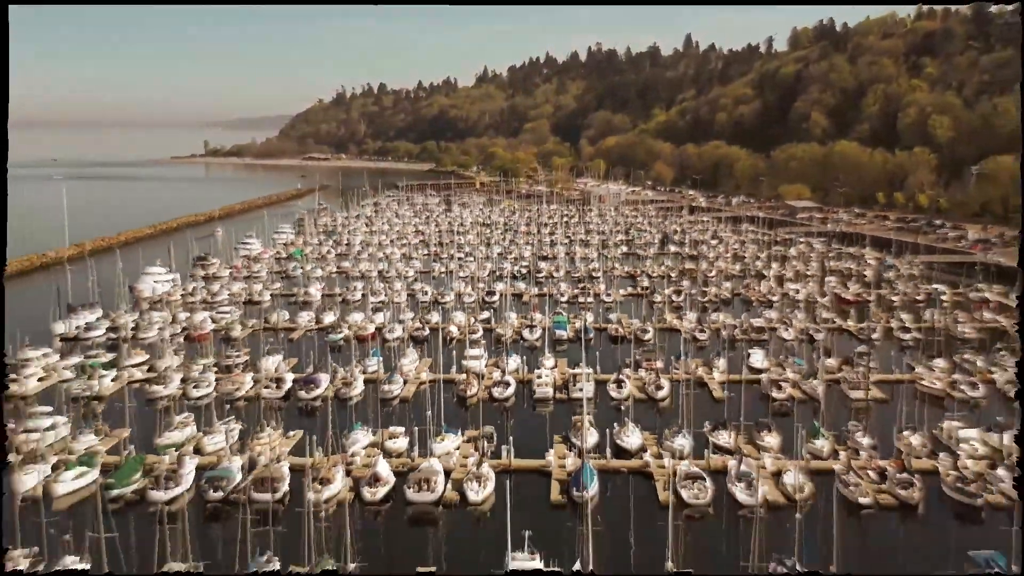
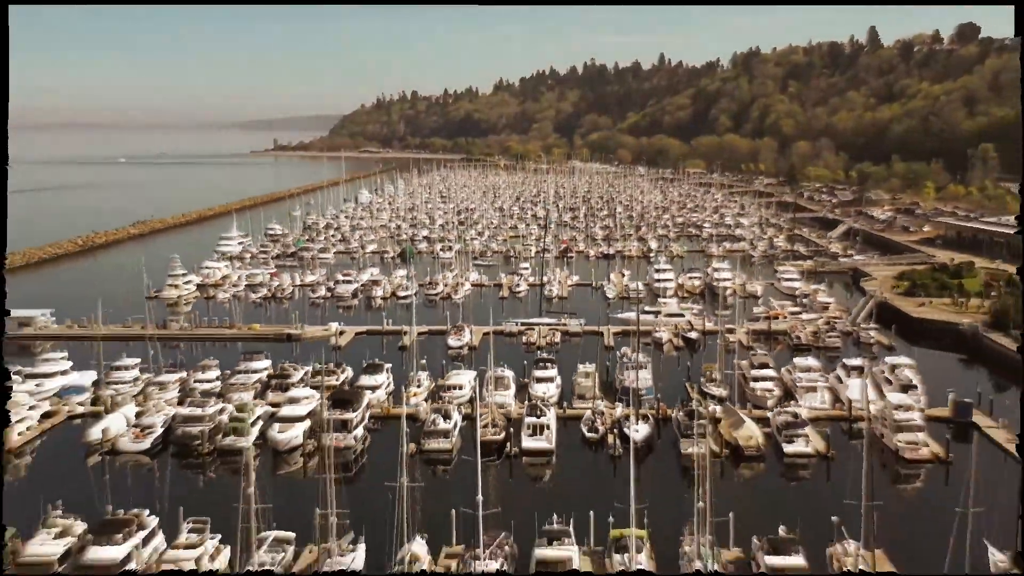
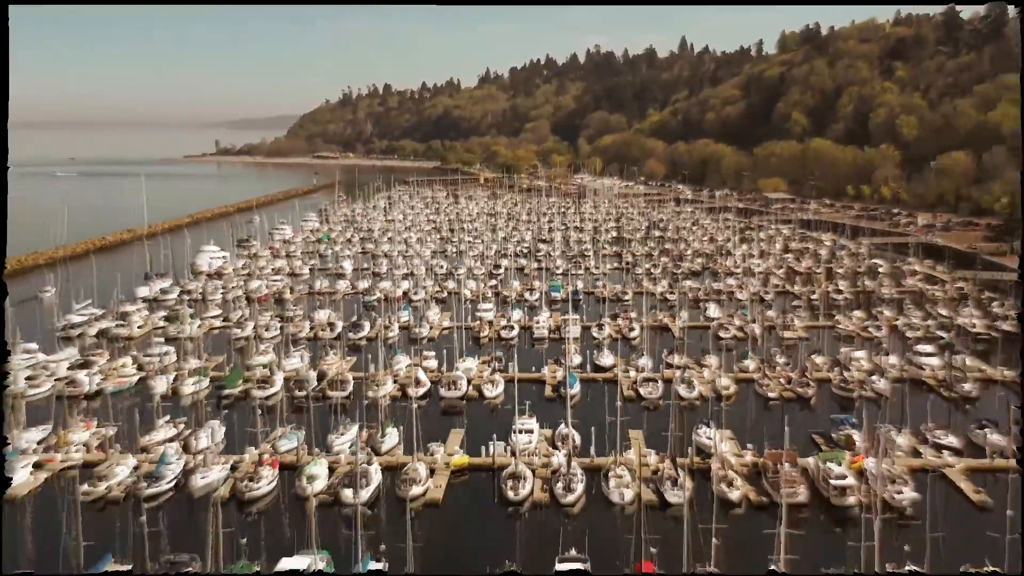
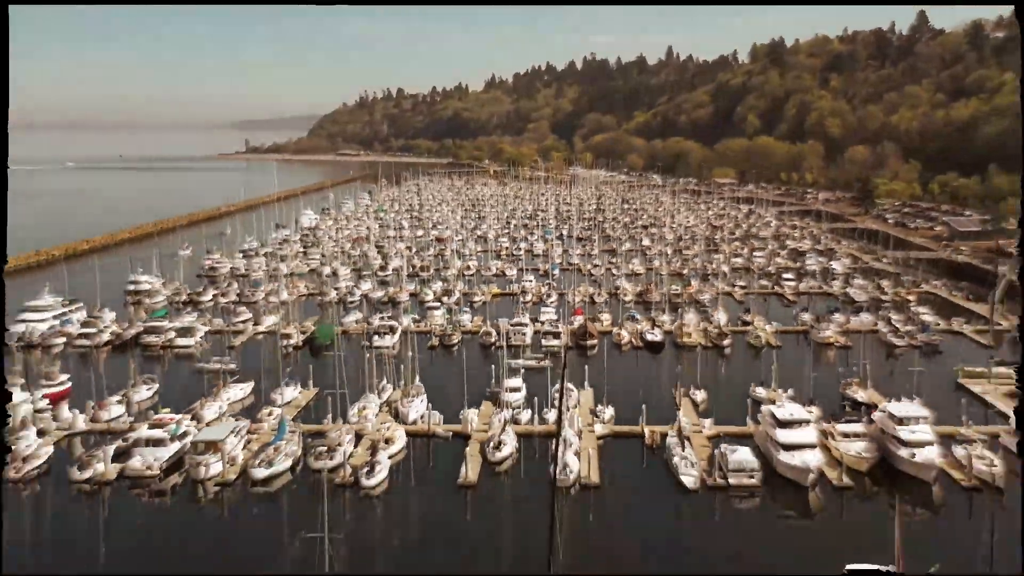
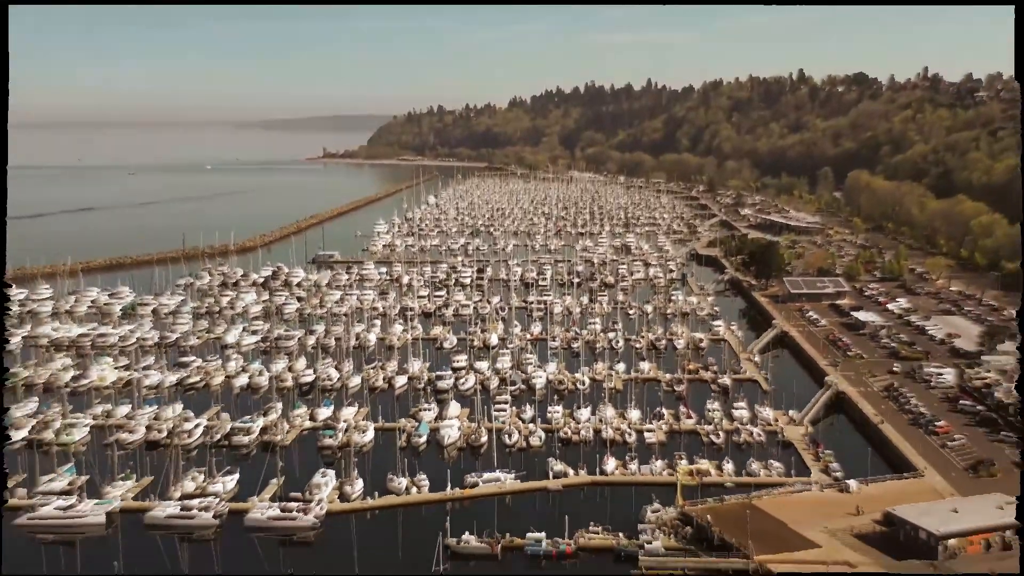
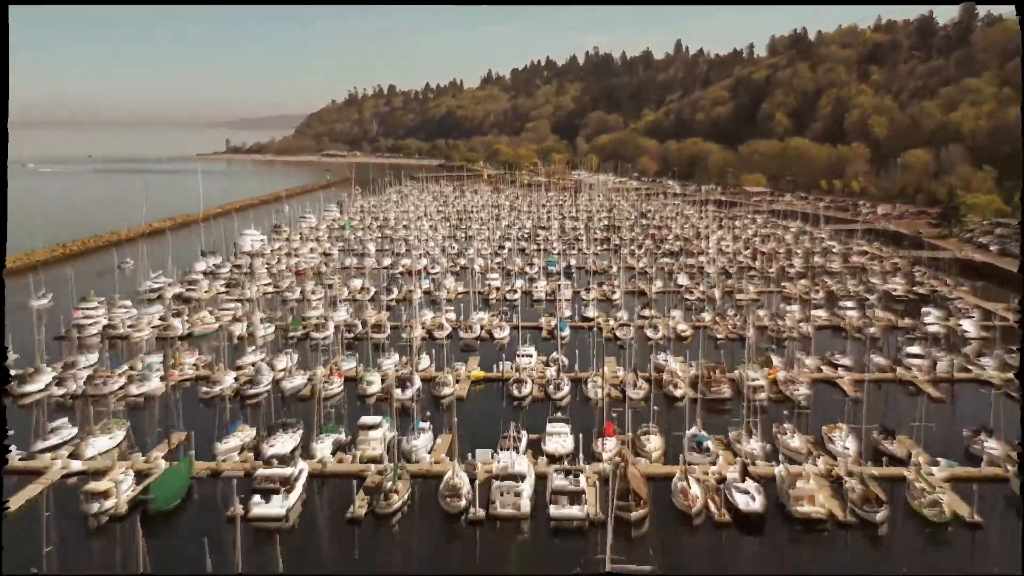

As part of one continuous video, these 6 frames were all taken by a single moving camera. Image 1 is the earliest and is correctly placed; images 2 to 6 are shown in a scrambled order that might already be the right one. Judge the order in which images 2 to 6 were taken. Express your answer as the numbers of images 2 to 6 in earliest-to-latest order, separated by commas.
3, 6, 4, 2, 5
